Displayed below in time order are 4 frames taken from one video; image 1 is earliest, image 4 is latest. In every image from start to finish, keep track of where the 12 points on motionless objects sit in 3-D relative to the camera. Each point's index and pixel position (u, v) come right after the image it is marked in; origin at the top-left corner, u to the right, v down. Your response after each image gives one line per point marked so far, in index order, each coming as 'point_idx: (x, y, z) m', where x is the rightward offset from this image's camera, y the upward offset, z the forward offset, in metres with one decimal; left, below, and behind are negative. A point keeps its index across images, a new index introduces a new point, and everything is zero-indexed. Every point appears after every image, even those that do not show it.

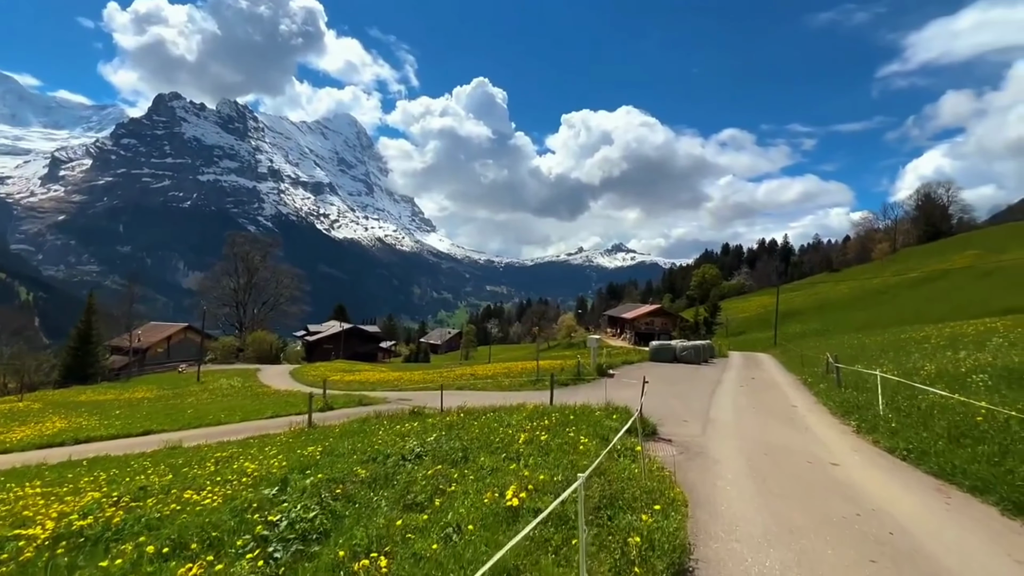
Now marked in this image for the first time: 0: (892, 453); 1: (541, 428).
0: (+10.0, -4.3, +14.9) m
1: (+0.8, -4.1, +16.3) m
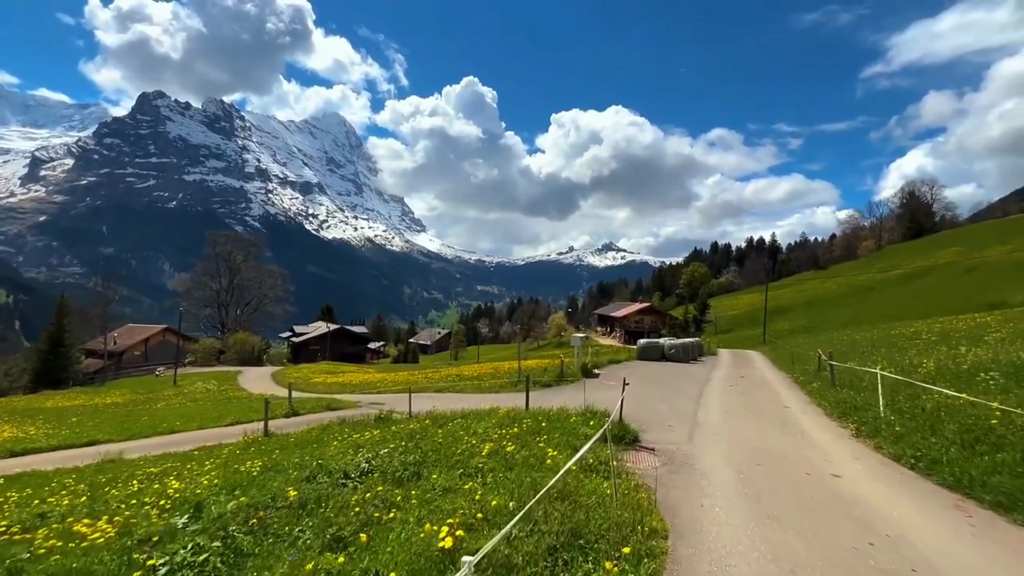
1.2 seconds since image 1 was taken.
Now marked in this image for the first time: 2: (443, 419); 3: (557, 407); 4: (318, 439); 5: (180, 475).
0: (+9.1, -4.1, +13.3) m
1: (-0.1, -3.9, +14.6) m
2: (-2.3, -4.4, +19.1) m
3: (+1.5, -3.9, +18.7) m
4: (-6.7, -5.2, +19.5) m
5: (-9.1, -5.1, +15.5) m
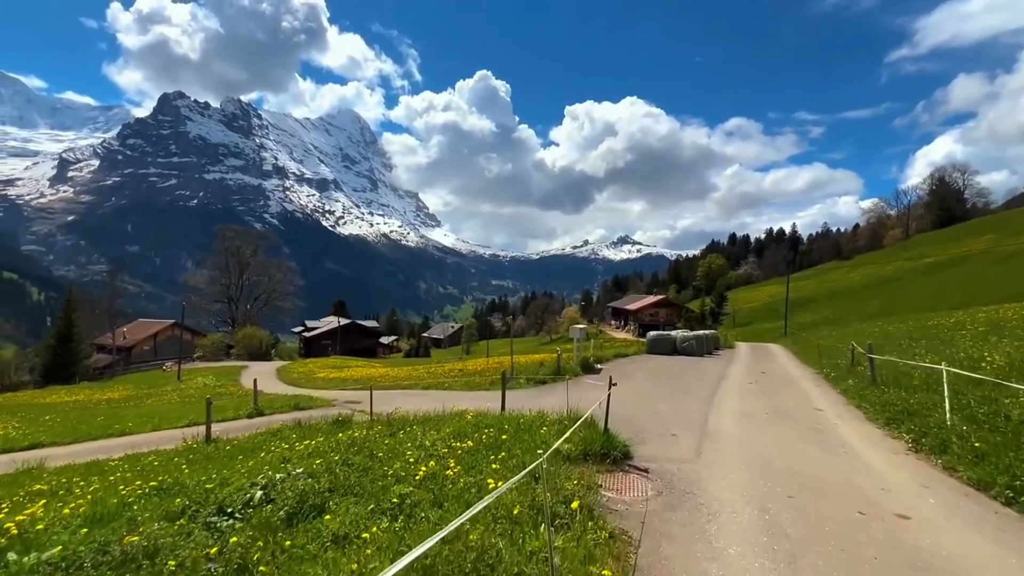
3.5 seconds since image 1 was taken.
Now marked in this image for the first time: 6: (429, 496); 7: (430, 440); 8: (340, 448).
0: (+8.1, -3.5, +9.8) m
1: (-1.1, -3.3, +11.3) m
2: (-3.1, -3.8, +15.8) m
3: (+0.6, -3.3, +15.4) m
4: (-7.5, -4.7, +16.5) m
5: (-10.0, -4.5, +12.5) m
6: (-1.3, -3.2, +8.8) m
7: (-1.9, -3.5, +12.9) m
8: (-4.3, -4.0, +14.0) m
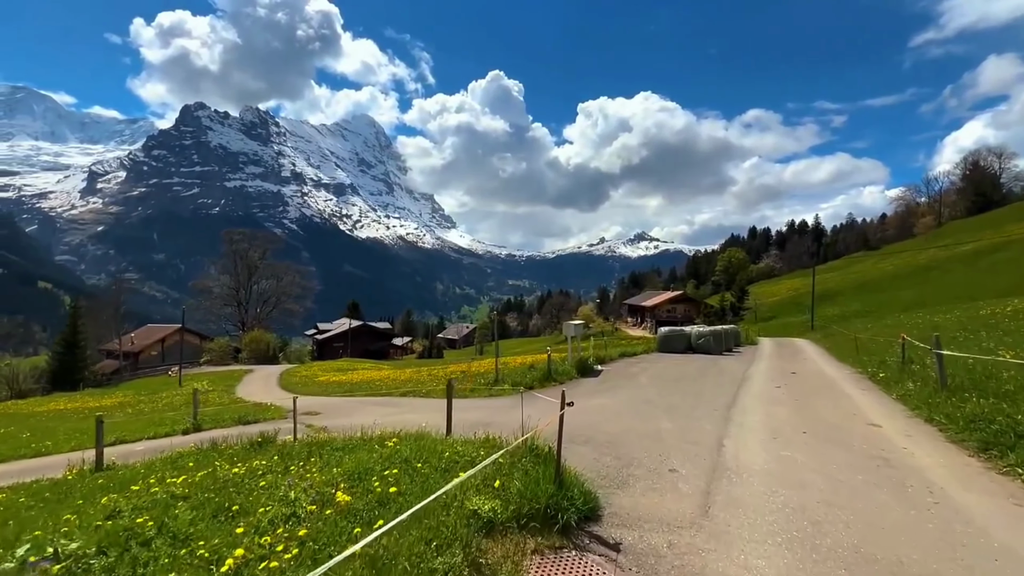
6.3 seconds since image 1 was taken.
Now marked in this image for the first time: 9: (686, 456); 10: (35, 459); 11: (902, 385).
0: (+6.7, -2.9, +5.4) m
1: (-2.4, -2.9, +7.2) m
2: (-4.2, -3.4, +11.8) m
3: (-0.5, -2.9, +11.2) m
4: (-8.6, -4.4, +12.6) m
5: (-11.3, -4.3, +8.7) m
6: (-2.7, -2.8, +4.7) m
7: (-3.2, -3.1, +8.9) m
8: (-5.6, -3.6, +10.0) m
9: (+3.2, -3.1, +10.3) m
10: (-16.7, -5.9, +19.9) m
11: (+11.7, -2.9, +17.1) m
